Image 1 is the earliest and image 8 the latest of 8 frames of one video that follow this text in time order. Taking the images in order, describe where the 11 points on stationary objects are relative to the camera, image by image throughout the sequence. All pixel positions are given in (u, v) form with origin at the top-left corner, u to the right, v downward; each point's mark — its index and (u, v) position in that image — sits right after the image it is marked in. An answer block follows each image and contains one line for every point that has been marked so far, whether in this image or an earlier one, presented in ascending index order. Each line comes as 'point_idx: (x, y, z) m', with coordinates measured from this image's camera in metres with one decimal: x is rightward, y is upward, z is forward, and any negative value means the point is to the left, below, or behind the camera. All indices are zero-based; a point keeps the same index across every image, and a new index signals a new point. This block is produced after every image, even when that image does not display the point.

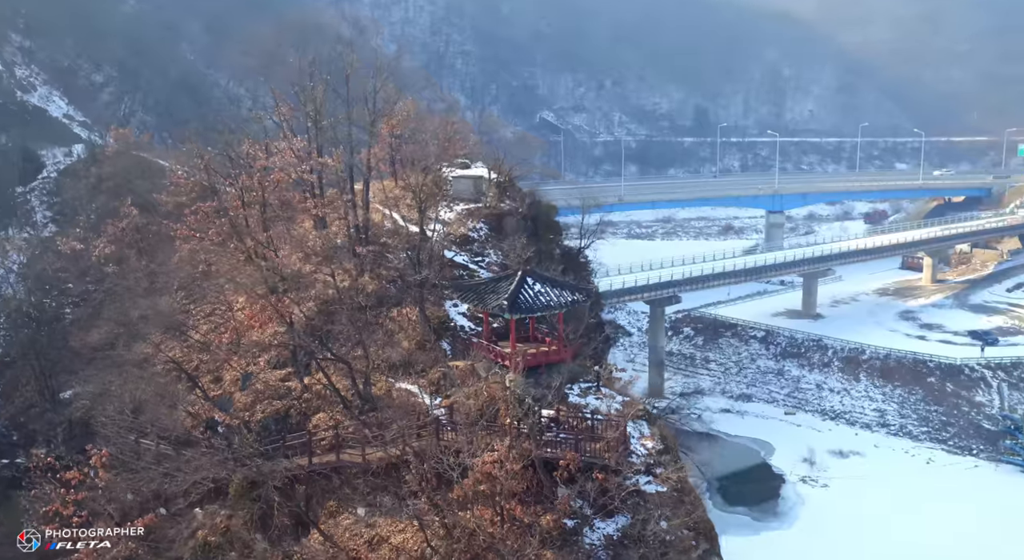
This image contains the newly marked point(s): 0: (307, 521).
0: (-4.8, -5.5, +18.5) m
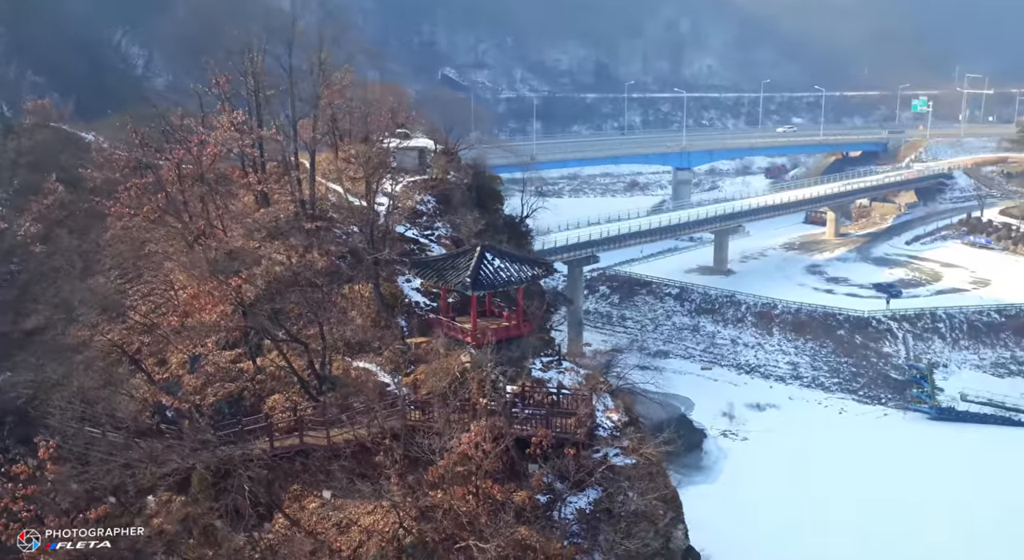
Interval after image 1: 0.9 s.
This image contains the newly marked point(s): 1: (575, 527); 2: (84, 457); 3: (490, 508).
0: (-5.4, -5.1, +18.0) m
1: (+1.4, -5.9, +19.4) m
2: (-9.4, -3.9, +18.1) m
3: (-0.4, -5.3, +18.7) m
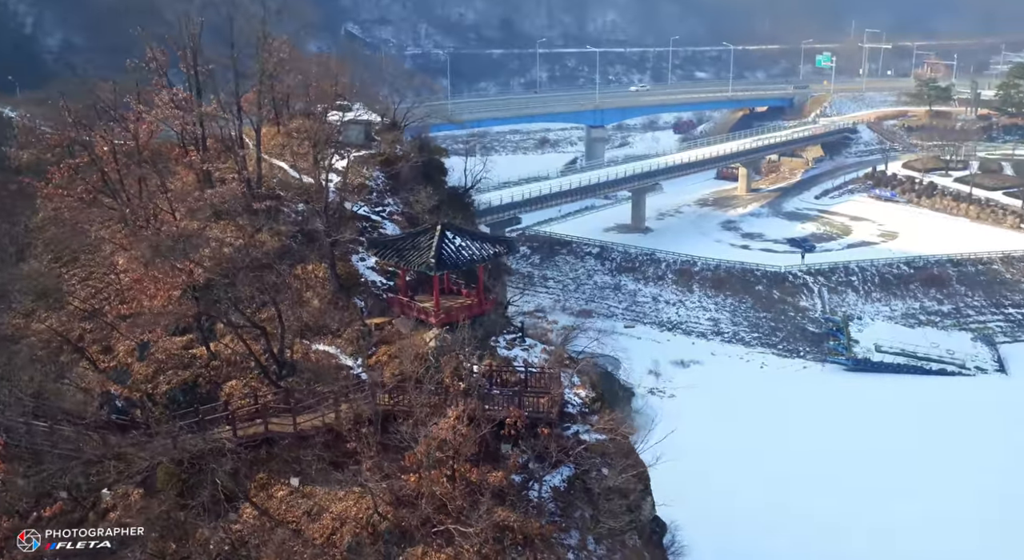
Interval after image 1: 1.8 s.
0: (-5.9, -4.7, +17.2) m
1: (+0.9, -5.3, +19.0) m
2: (-9.9, -3.7, +17.0) m
3: (-0.9, -4.8, +18.2) m
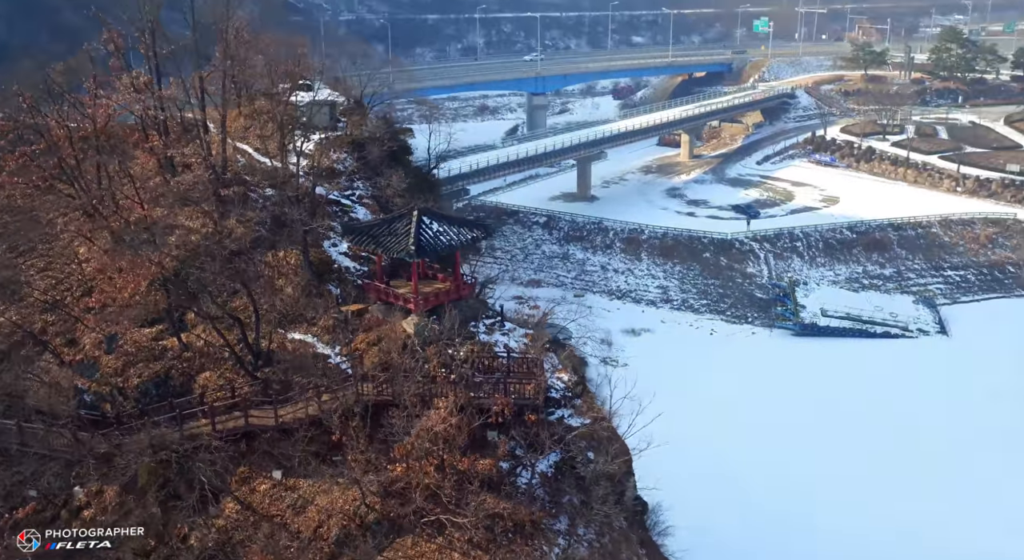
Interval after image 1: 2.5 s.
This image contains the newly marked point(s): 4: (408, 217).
0: (-6.1, -4.5, +16.6) m
1: (+0.6, -4.8, +18.7) m
2: (-10.1, -3.6, +16.3) m
3: (-1.2, -4.4, +17.8) m
4: (-2.5, +1.7, +19.1) m
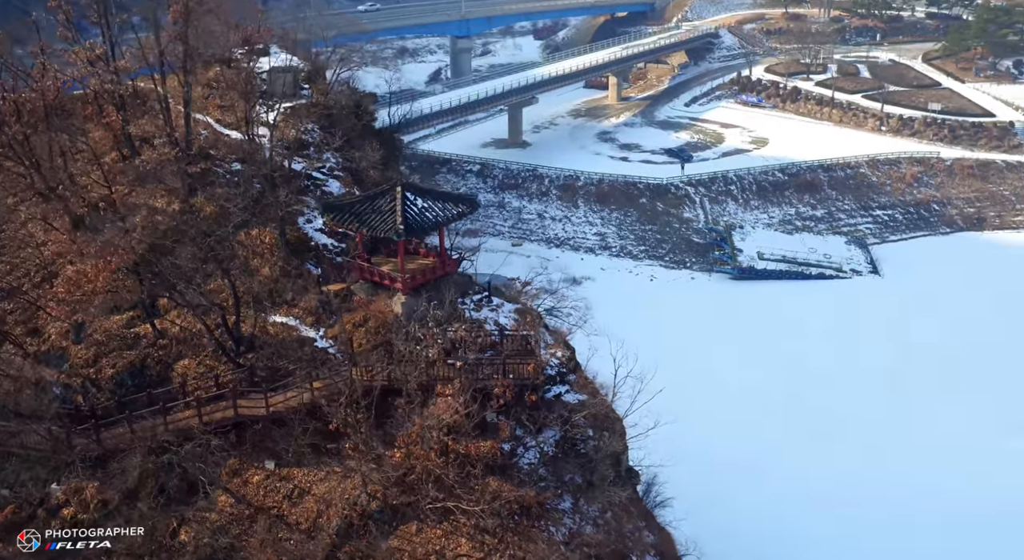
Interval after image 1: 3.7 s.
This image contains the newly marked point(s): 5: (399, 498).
0: (-6.3, -4.2, +16.5) m
1: (+0.6, -4.3, +18.0) m
2: (-10.3, -3.5, +16.5) m
3: (-1.3, -3.9, +17.3) m
4: (-2.7, +2.1, +18.8) m
5: (-2.4, -4.5, +17.0) m
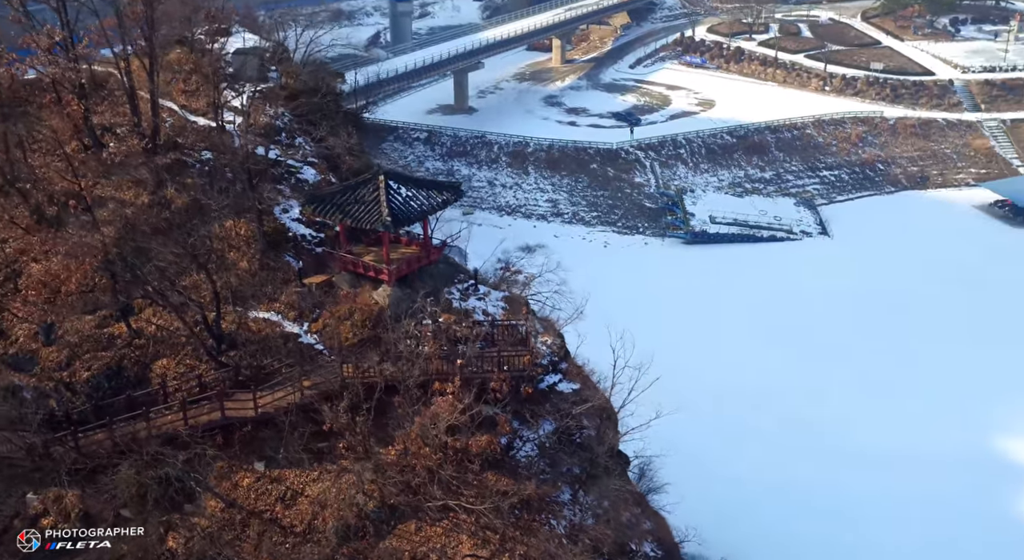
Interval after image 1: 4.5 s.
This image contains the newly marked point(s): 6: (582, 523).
0: (-6.4, -4.2, +16.2) m
1: (+0.5, -4.0, +17.5) m
2: (-10.5, -3.6, +16.4) m
3: (-1.4, -3.7, +16.8) m
4: (-3.0, +2.2, +18.3) m
5: (-2.5, -4.4, +16.5) m
6: (+1.4, -5.2, +17.5) m
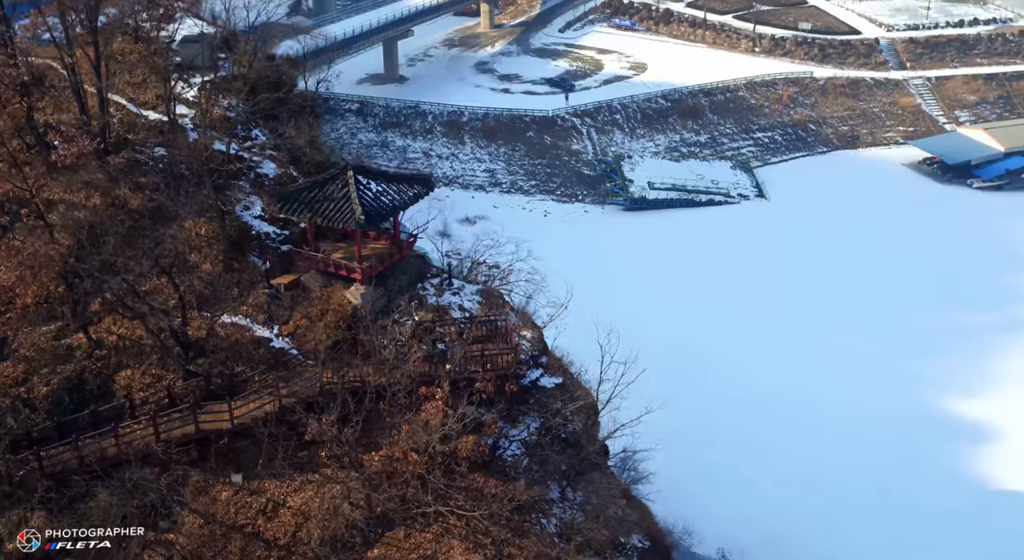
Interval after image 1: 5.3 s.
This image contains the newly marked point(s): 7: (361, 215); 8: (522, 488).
0: (-6.5, -4.3, +15.4) m
1: (+0.3, -3.9, +16.8) m
2: (-10.6, -3.9, +15.4) m
3: (-1.6, -3.7, +16.2) m
4: (-3.4, +2.2, +17.5) m
5: (-2.6, -4.4, +15.8) m
6: (+1.3, -5.0, +16.9) m
7: (-3.2, +1.4, +16.7) m
8: (+0.2, -4.3, +16.4) m
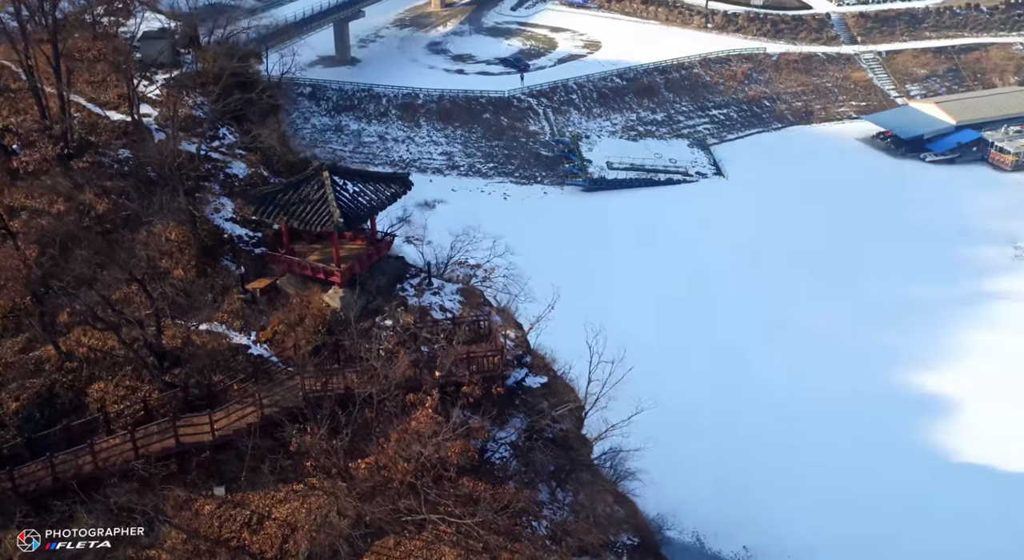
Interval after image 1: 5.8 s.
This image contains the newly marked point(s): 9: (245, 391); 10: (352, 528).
0: (-6.7, -4.6, +14.9) m
1: (+0.1, -3.9, +16.7) m
2: (-10.8, -4.2, +14.8) m
3: (-1.7, -3.8, +15.9) m
4: (-3.8, +2.1, +17.1) m
5: (-2.7, -4.5, +15.5) m
6: (+1.1, -5.1, +16.8) m
7: (-3.5, +1.2, +16.3) m
8: (0.0, -4.3, +16.2) m
9: (-5.4, -2.3, +16.6) m
10: (-3.1, -4.7, +15.3) m
